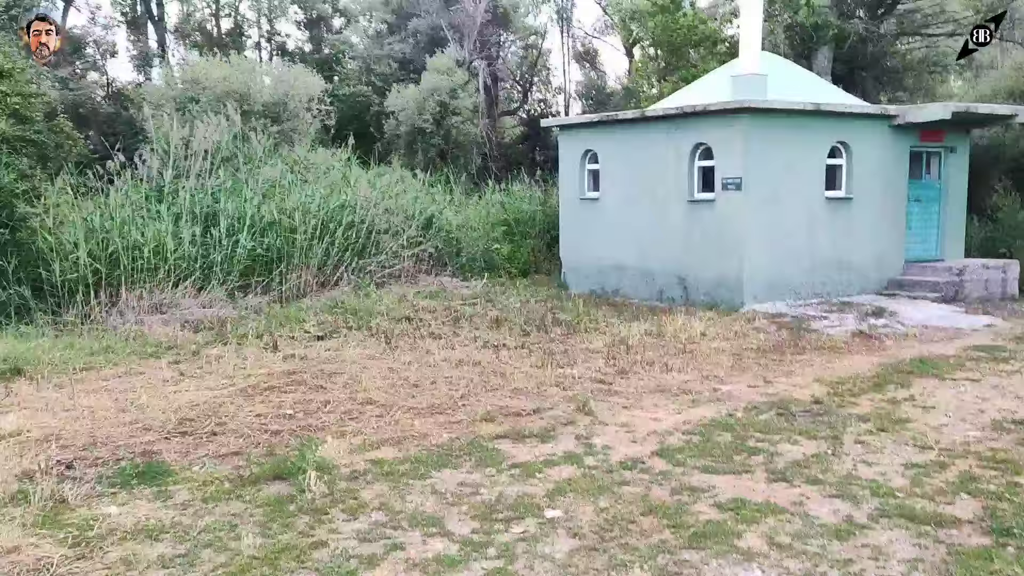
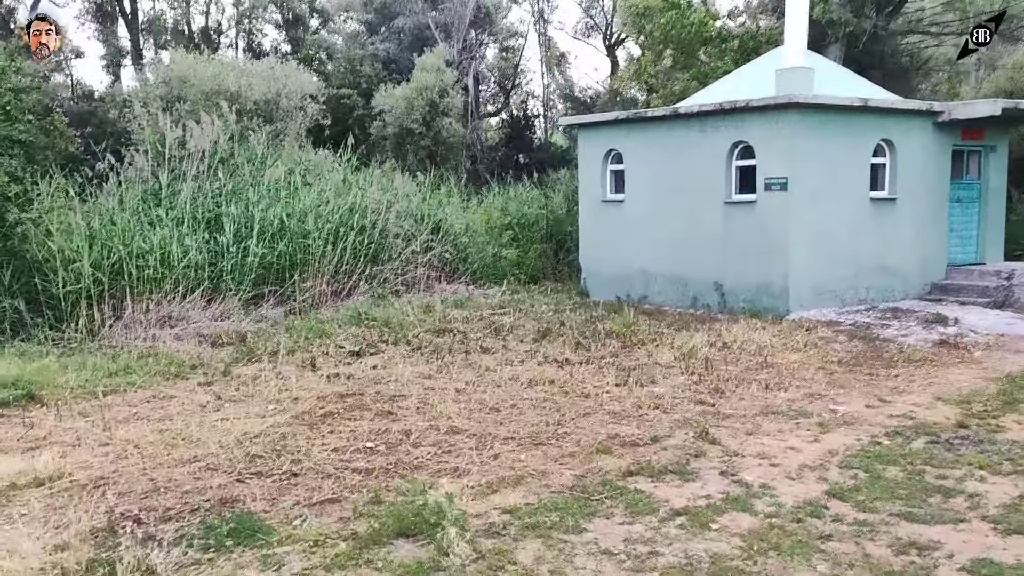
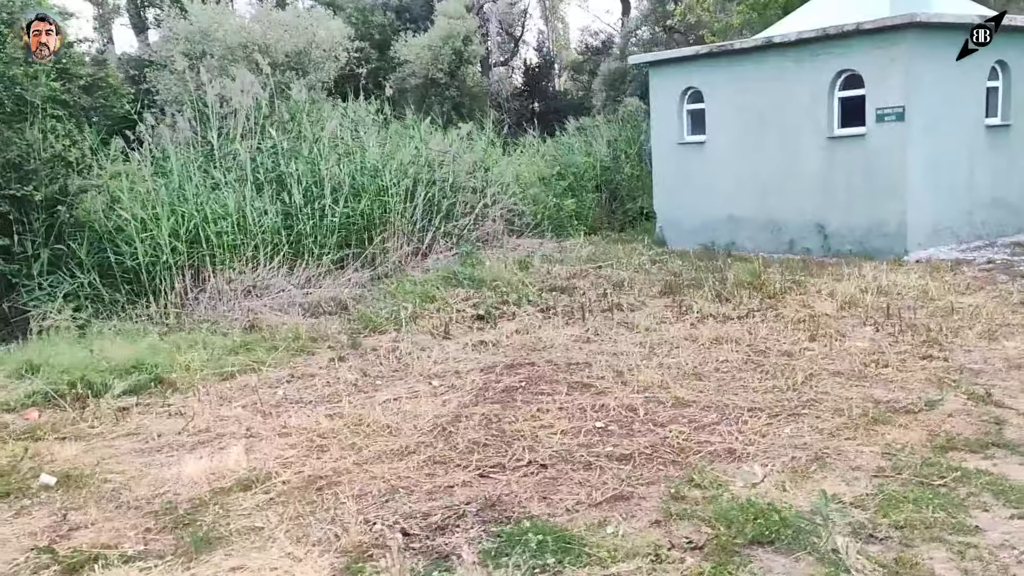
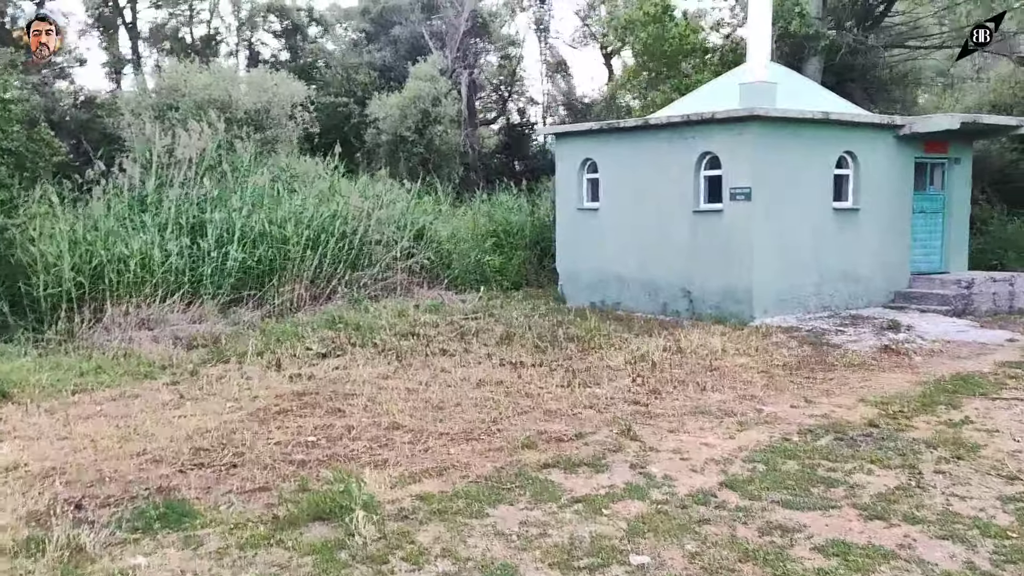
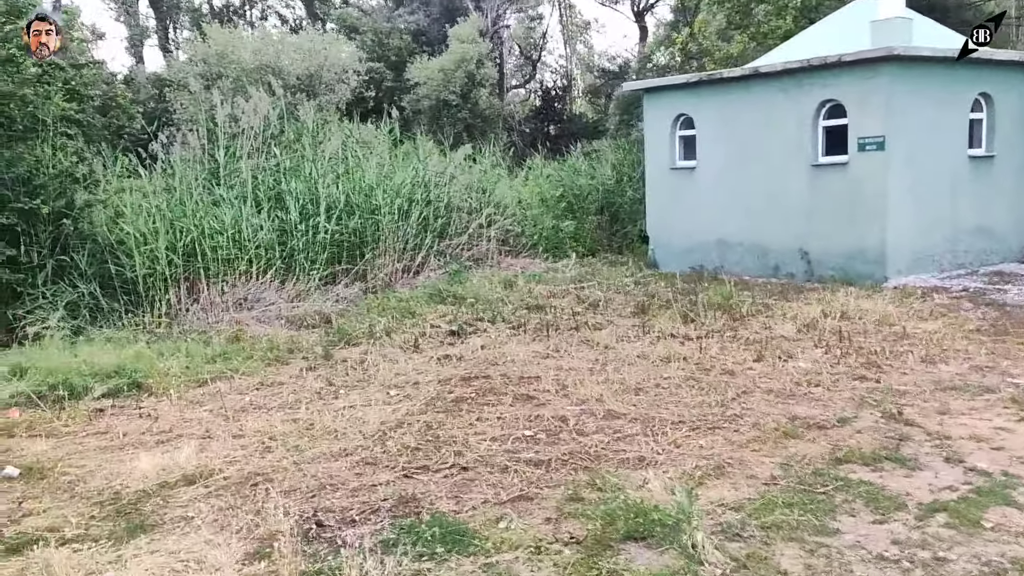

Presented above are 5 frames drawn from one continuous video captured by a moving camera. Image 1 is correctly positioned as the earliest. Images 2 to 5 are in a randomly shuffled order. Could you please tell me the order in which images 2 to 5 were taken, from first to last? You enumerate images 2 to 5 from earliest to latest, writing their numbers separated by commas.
4, 2, 5, 3
